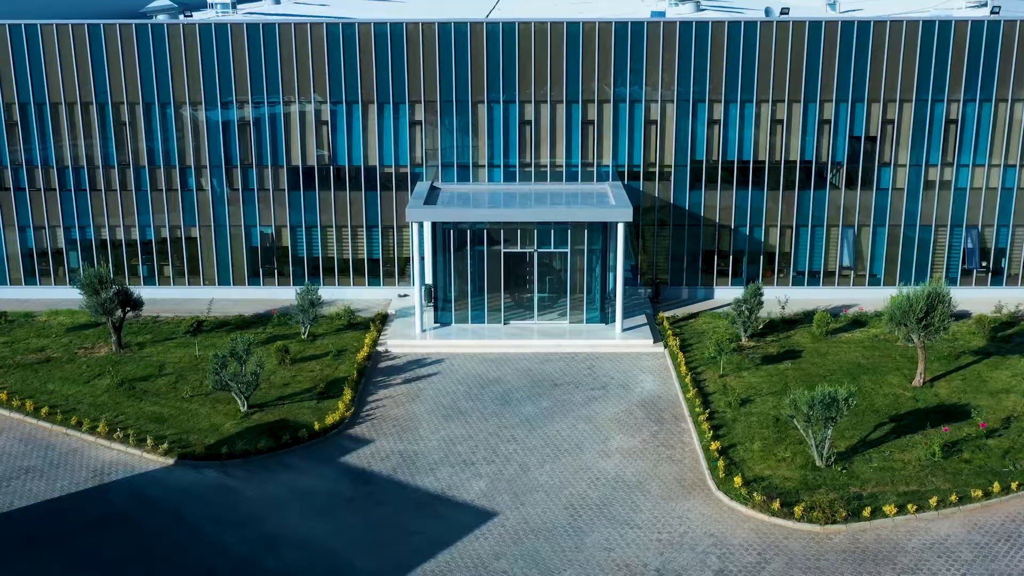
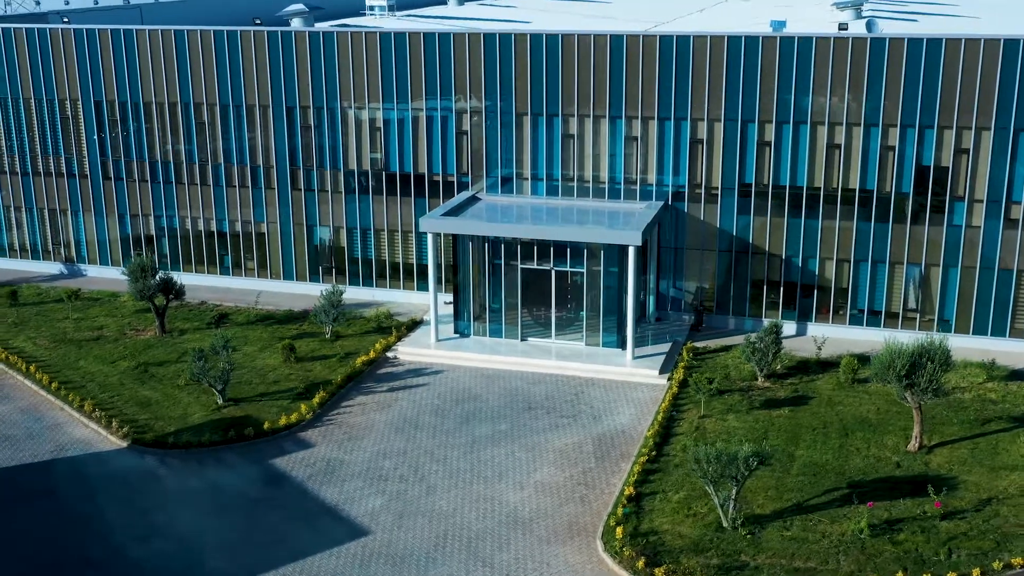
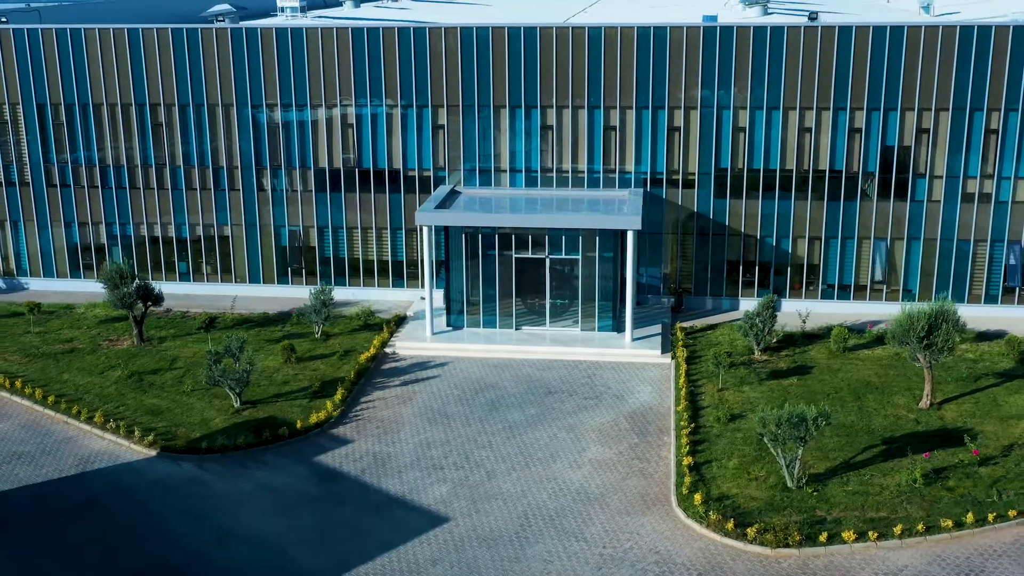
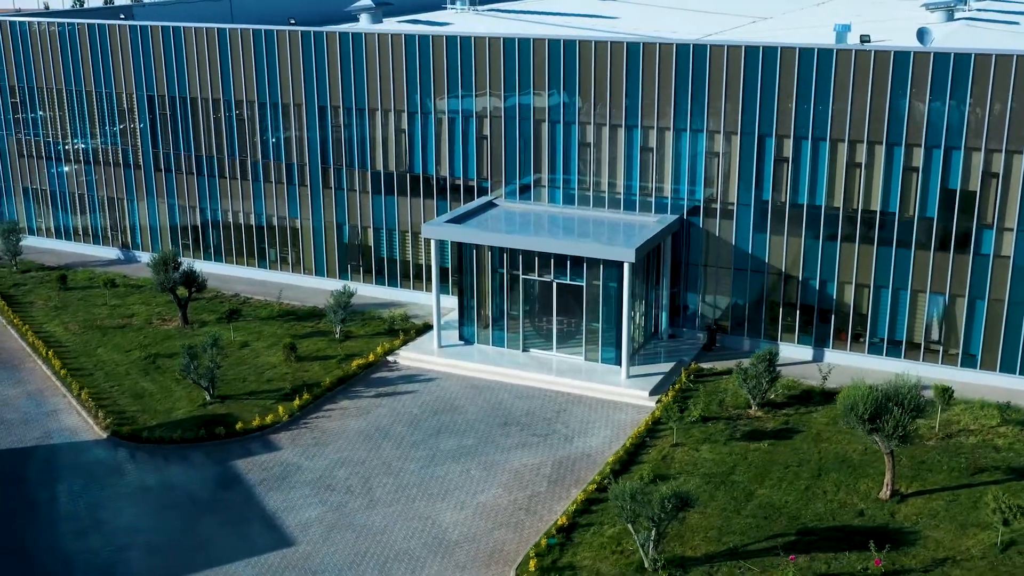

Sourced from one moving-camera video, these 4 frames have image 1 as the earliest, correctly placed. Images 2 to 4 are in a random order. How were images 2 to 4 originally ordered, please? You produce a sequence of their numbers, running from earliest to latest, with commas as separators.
3, 2, 4
